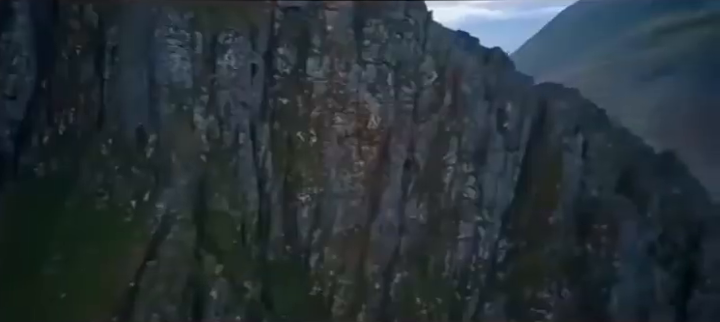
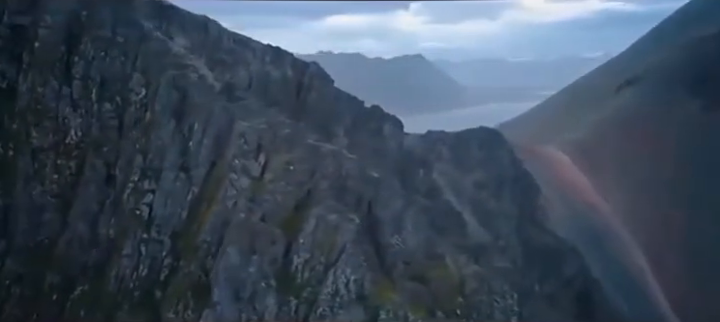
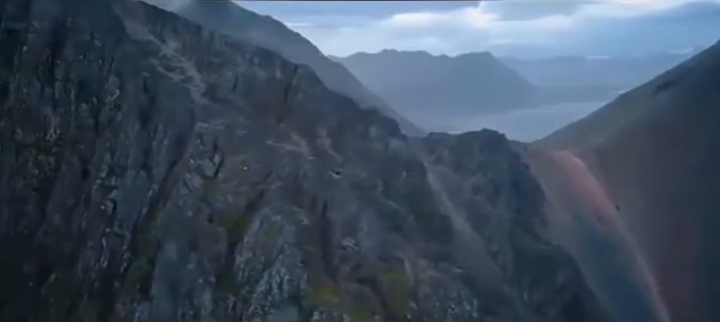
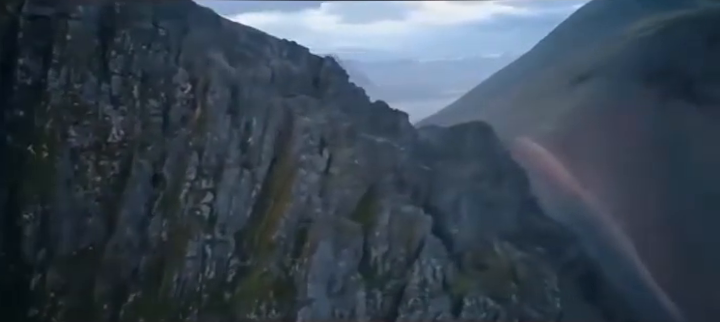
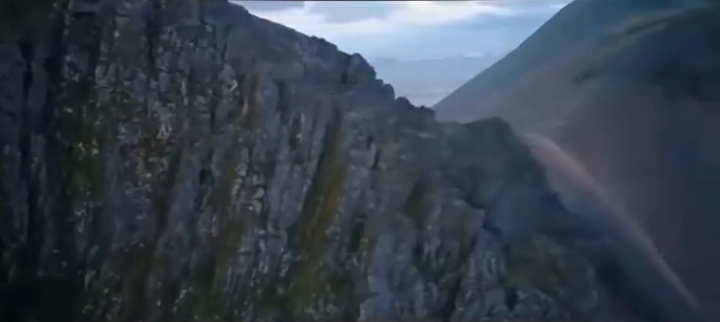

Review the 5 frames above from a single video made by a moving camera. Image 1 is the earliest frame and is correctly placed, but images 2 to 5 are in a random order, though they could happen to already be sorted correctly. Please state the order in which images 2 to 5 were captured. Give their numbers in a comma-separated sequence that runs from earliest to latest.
5, 4, 2, 3
